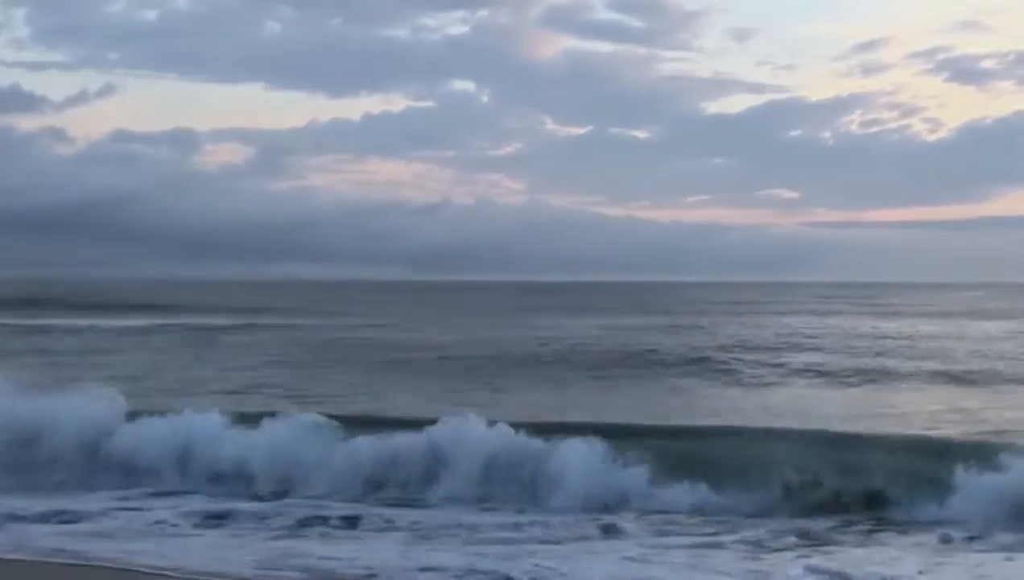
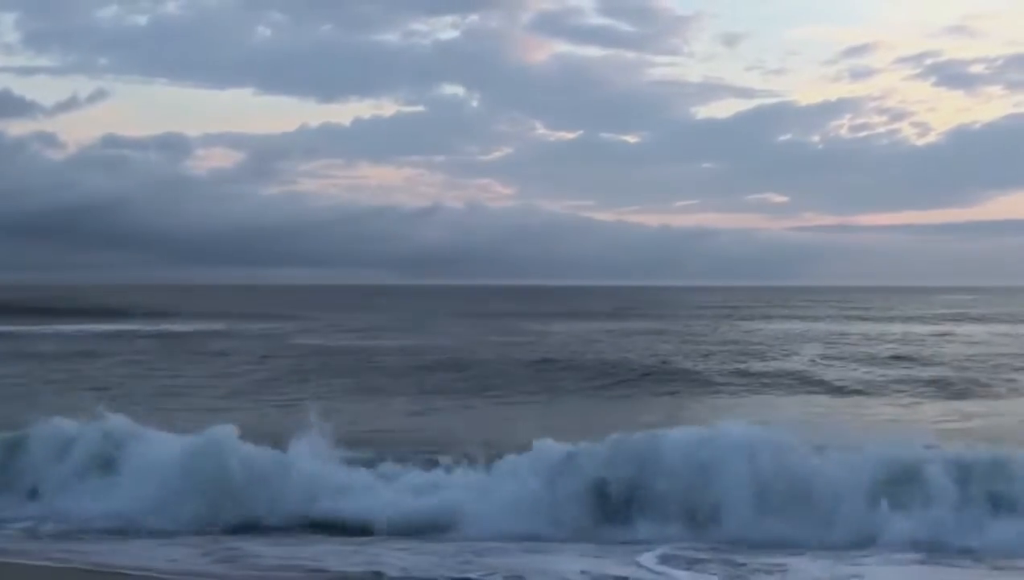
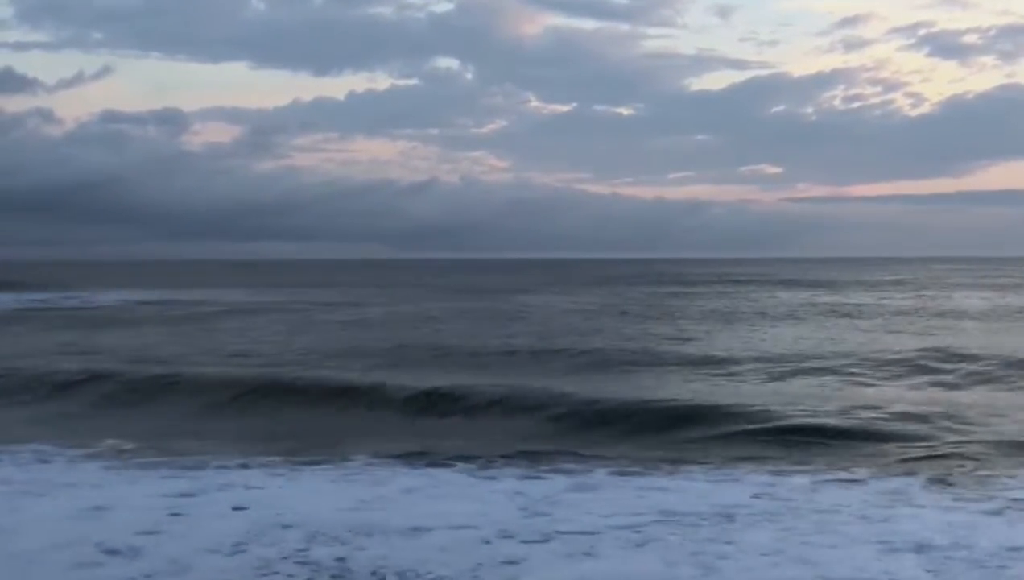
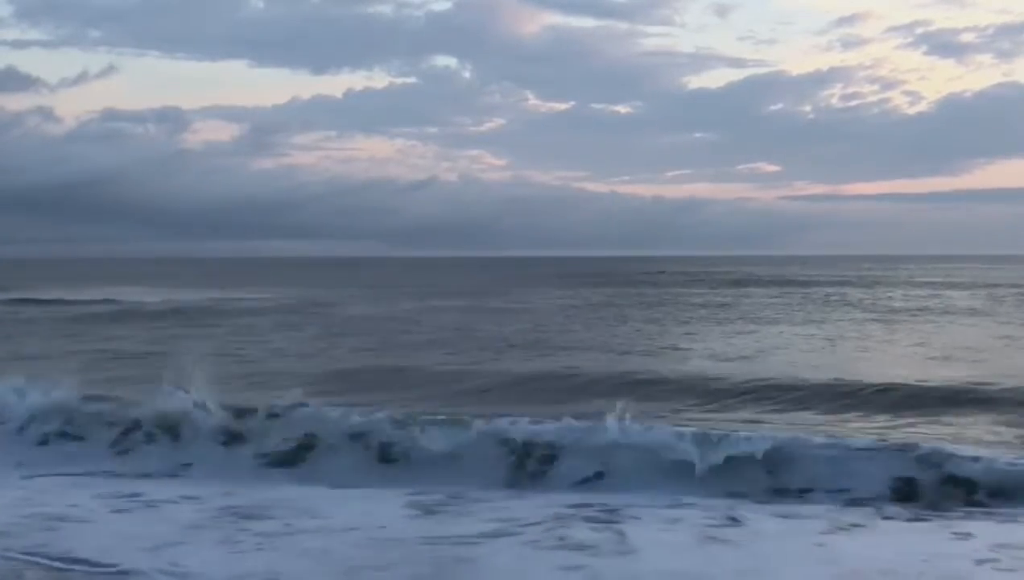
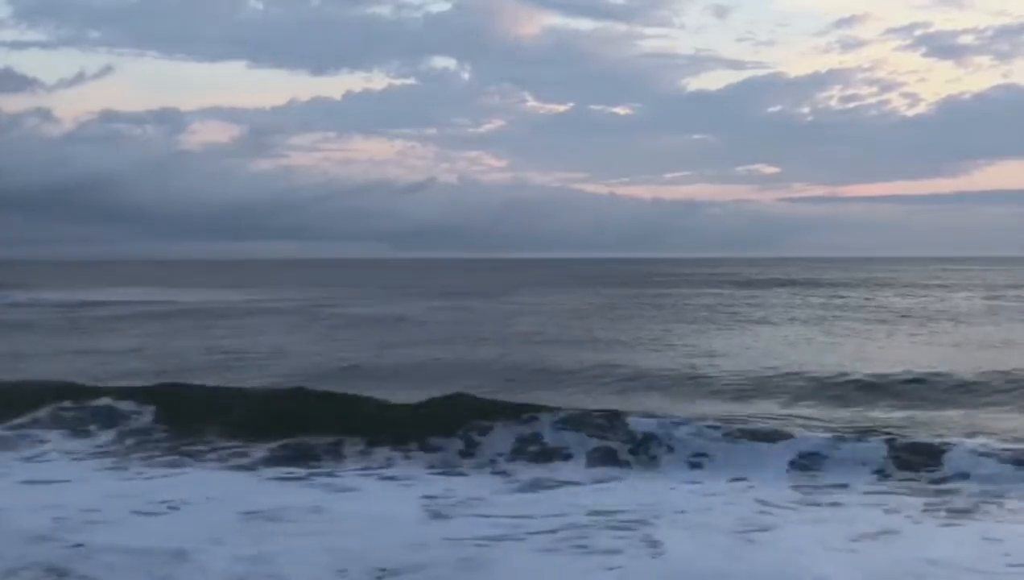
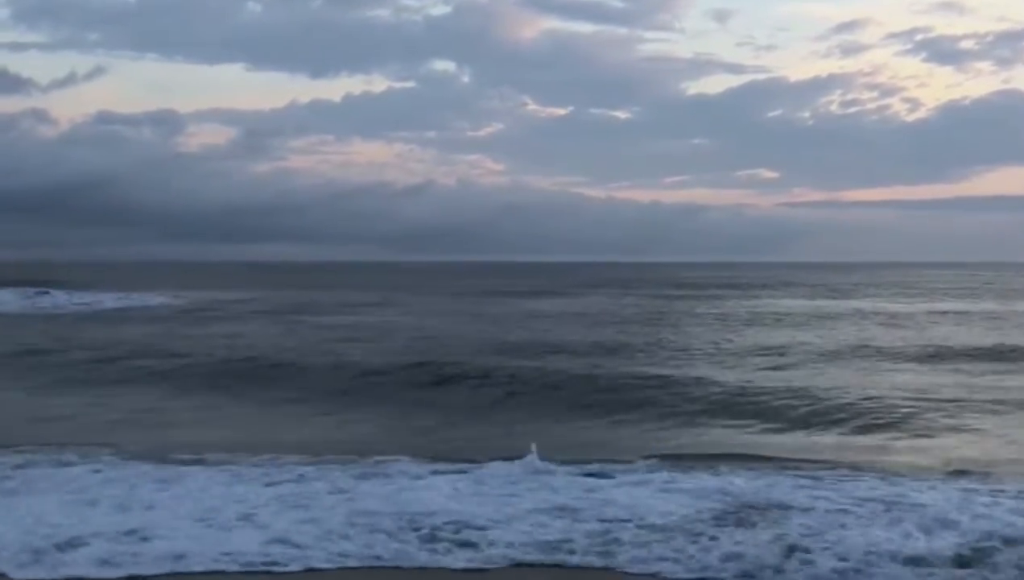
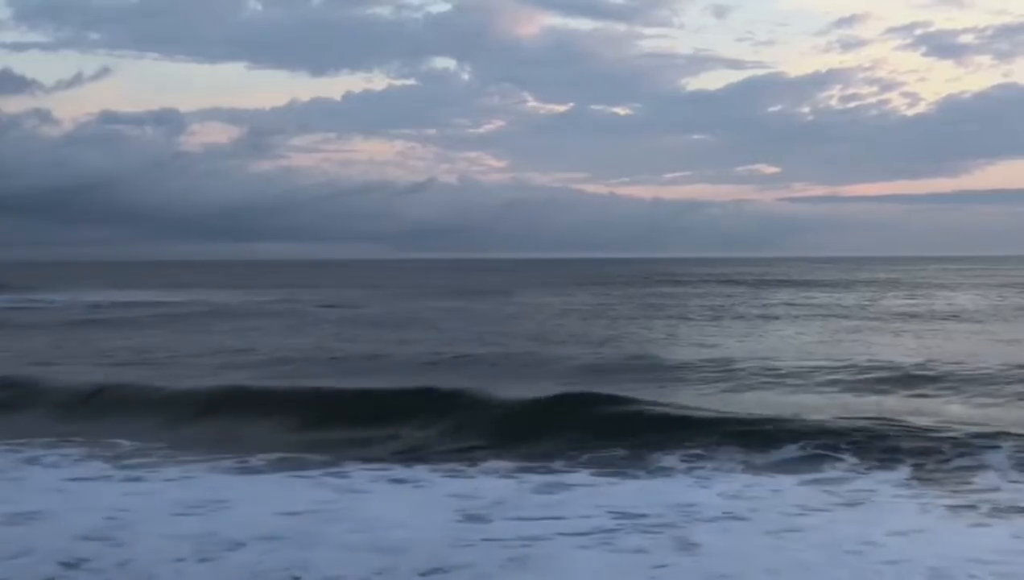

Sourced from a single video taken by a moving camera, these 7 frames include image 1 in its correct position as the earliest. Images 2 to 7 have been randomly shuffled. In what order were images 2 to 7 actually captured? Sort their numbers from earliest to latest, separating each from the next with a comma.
2, 6, 3, 7, 5, 4
